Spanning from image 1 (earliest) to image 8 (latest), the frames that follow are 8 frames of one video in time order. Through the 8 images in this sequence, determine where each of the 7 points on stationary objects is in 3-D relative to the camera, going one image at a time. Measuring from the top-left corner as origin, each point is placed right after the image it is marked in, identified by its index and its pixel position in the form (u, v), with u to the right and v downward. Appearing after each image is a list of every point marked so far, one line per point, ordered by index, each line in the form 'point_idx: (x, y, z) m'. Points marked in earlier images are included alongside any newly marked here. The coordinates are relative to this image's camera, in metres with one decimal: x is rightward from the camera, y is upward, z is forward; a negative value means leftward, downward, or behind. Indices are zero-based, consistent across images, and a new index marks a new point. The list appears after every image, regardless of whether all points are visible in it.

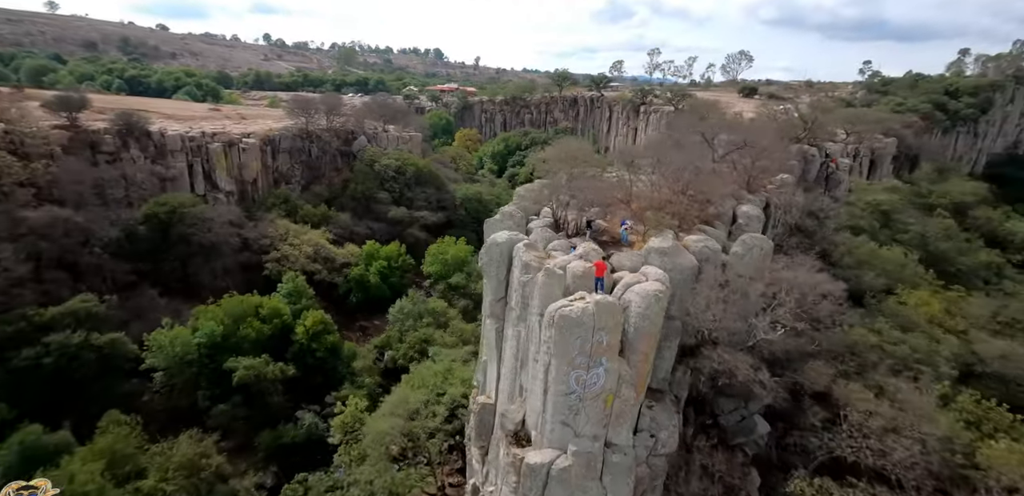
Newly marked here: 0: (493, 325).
0: (-0.4, -1.5, +9.8) m
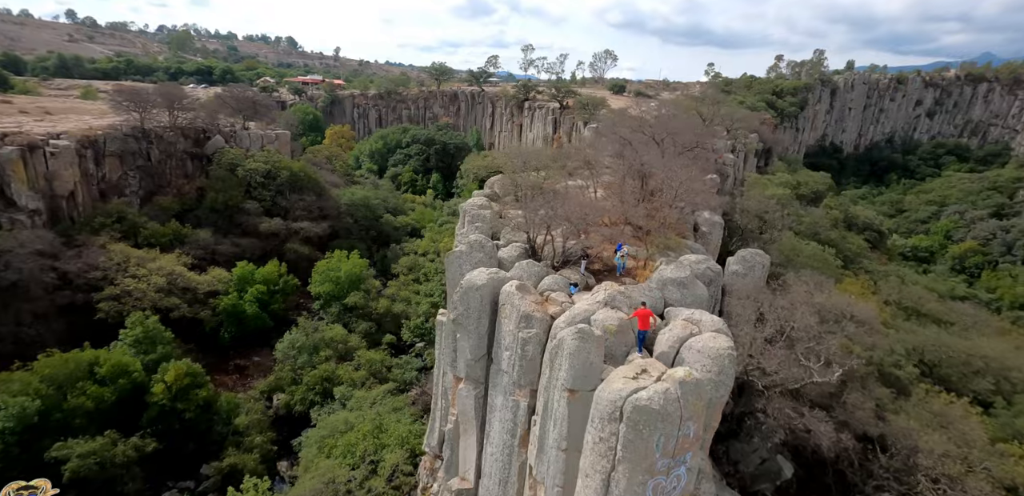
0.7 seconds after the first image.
0: (-0.6, -2.1, +7.5) m
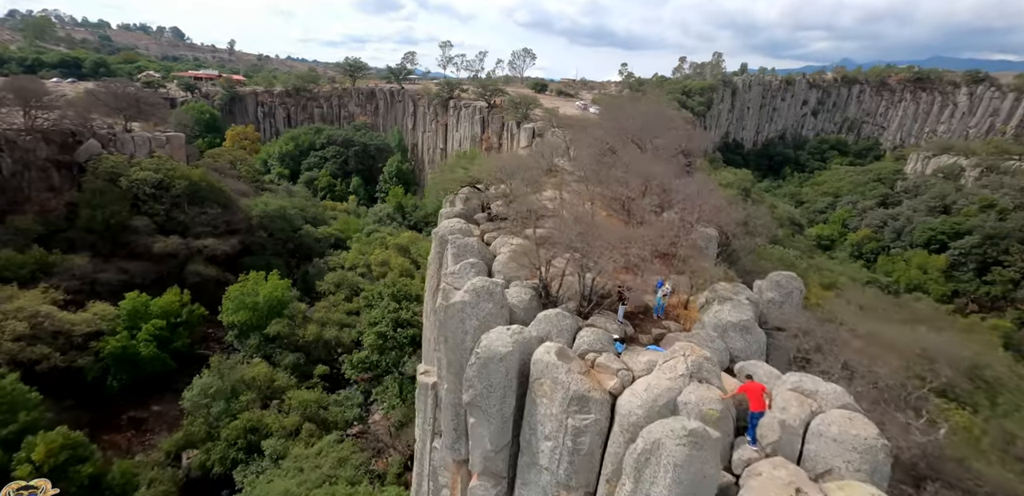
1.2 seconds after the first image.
0: (-0.2, -2.6, +5.6) m
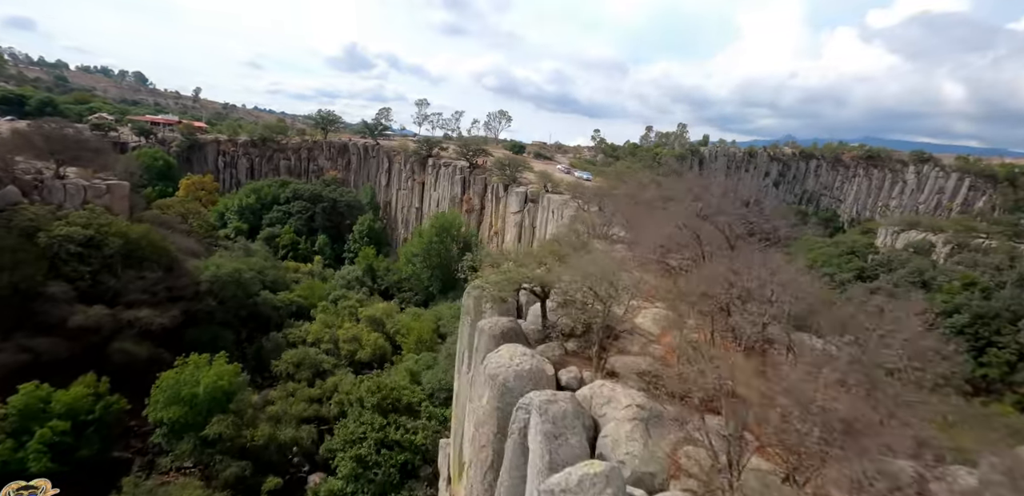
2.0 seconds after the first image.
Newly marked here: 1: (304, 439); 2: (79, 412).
0: (+0.9, -3.8, +2.3) m
1: (-7.1, -6.6, +17.8) m
2: (-13.1, -5.0, +15.6) m
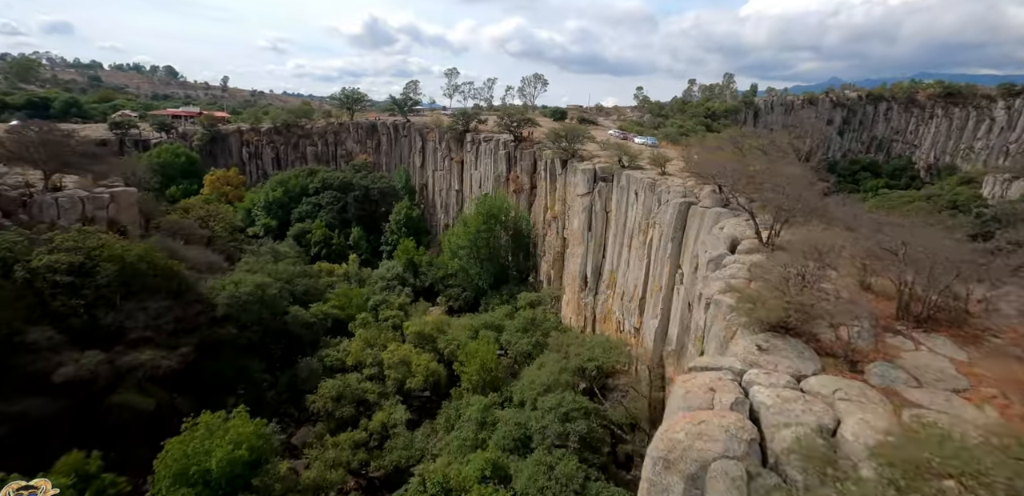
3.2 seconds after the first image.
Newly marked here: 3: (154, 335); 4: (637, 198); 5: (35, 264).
0: (+2.6, -5.0, -2.5) m
1: (-4.3, -7.2, +13.7) m
2: (-10.4, -6.1, +11.8) m
3: (-12.6, -2.9, +18.1) m
4: (+4.7, +1.9, +19.4) m
5: (-15.6, -0.6, +16.7) m
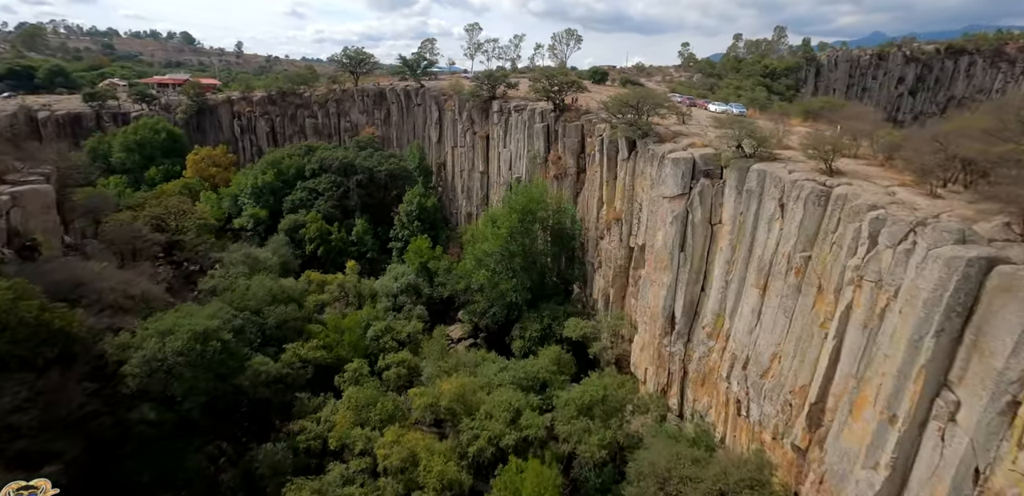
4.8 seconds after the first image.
0: (+3.1, -7.5, -9.7) m
1: (-3.0, -8.7, +6.9) m
2: (-9.2, -7.7, +5.2) m
3: (-11.2, -4.2, +11.4) m
4: (+6.2, +0.8, +11.6) m
5: (-14.2, -1.9, +9.9) m
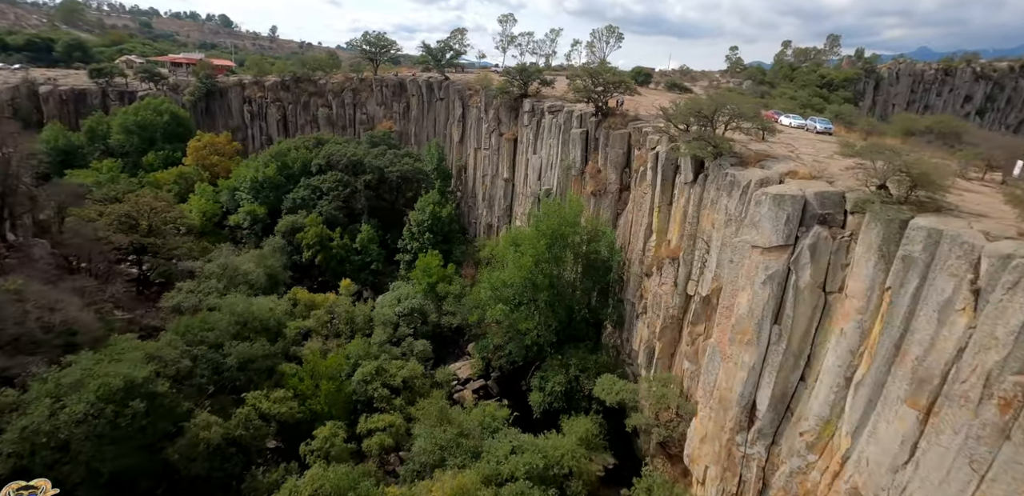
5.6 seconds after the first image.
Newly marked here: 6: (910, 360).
0: (+2.2, -9.0, -13.9) m
1: (-3.3, -9.8, +2.9) m
2: (-9.5, -8.4, +1.5) m
3: (-10.9, -4.7, +7.7) m
4: (+6.7, -0.8, +7.2) m
5: (-13.9, -2.2, +6.3) m
6: (+6.5, -1.8, +8.5) m
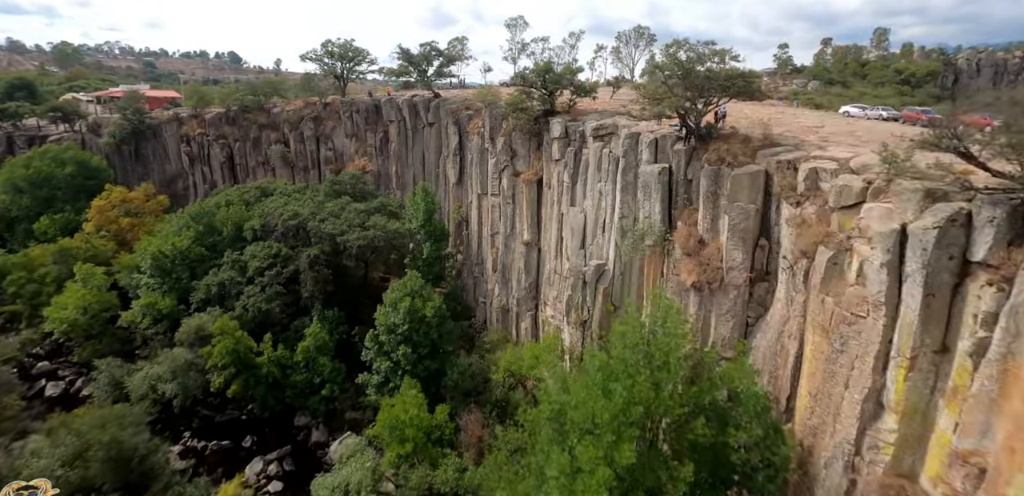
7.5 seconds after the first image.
0: (+2.3, -11.0, -25.0) m
1: (-2.6, -12.6, -8.1) m
2: (-9.0, -11.5, -9.2) m
3: (-10.4, -8.1, -2.8) m
4: (+7.1, -3.4, -3.8) m
5: (-13.5, -5.7, -4.0) m
6: (+7.0, -4.5, -2.5) m
